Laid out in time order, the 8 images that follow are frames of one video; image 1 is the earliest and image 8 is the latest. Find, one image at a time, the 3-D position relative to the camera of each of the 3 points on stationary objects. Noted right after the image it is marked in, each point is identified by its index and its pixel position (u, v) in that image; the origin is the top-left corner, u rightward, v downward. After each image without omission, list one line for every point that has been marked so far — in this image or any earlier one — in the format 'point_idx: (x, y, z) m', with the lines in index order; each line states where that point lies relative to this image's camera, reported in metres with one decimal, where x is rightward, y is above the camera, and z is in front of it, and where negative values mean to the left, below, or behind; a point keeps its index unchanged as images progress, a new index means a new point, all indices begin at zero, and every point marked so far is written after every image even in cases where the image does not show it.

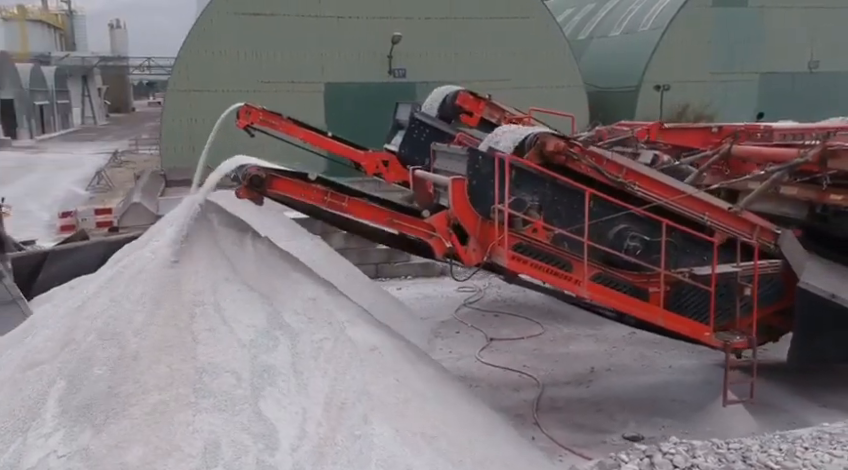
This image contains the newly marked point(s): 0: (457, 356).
0: (+0.4, -1.3, +8.7) m
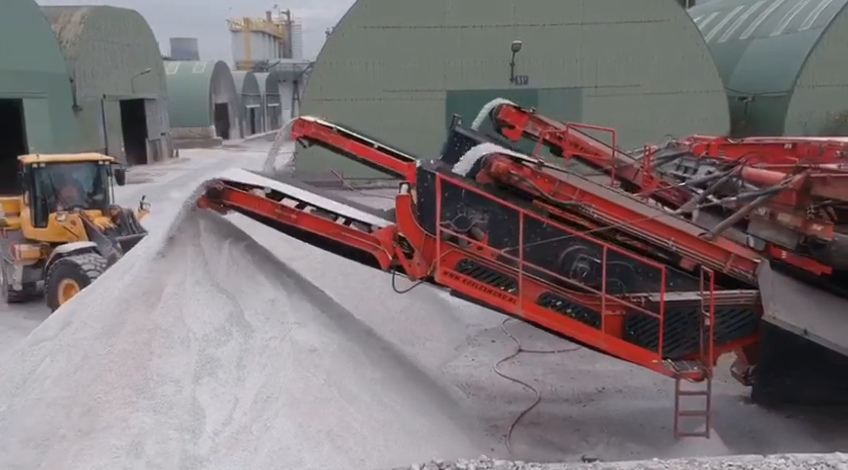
0: (+0.6, -1.5, +8.9) m
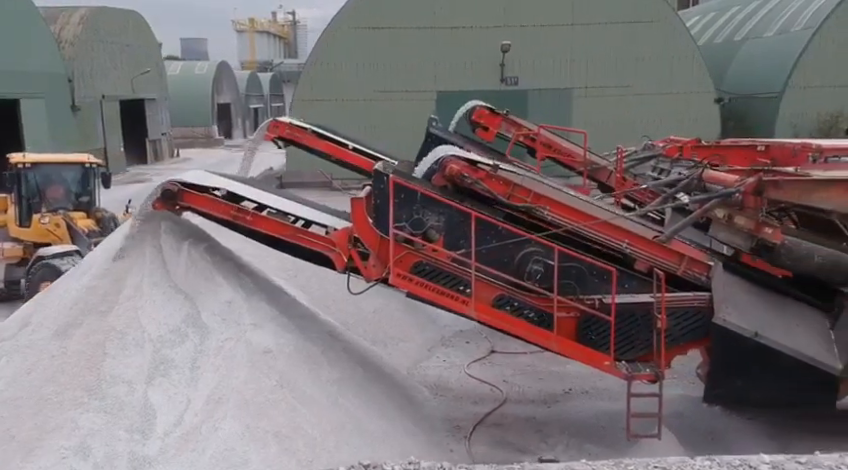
0: (+0.3, -1.5, +8.9) m
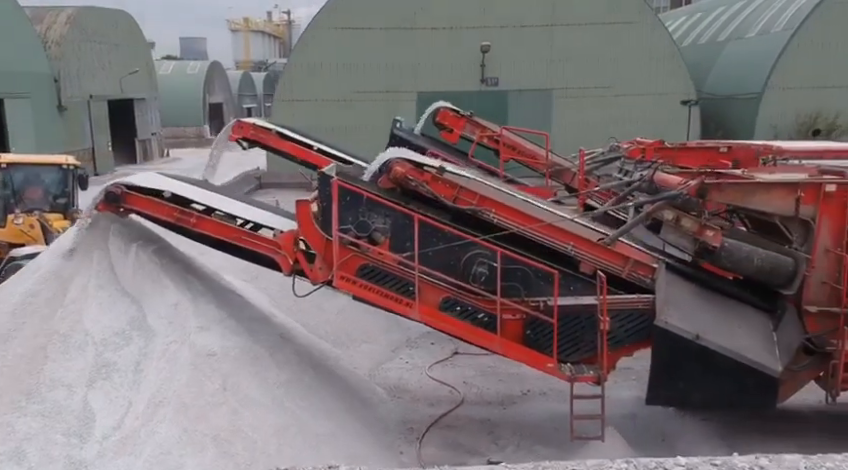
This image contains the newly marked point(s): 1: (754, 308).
0: (-0.2, -1.5, +9.0) m
1: (+2.7, -0.6, +6.2) m
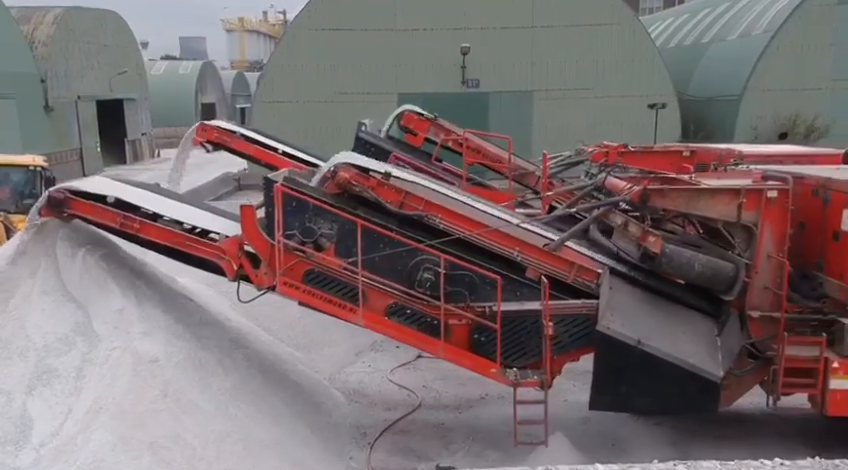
0: (-0.6, -1.6, +9.0) m
1: (+2.2, -0.6, +6.2) m
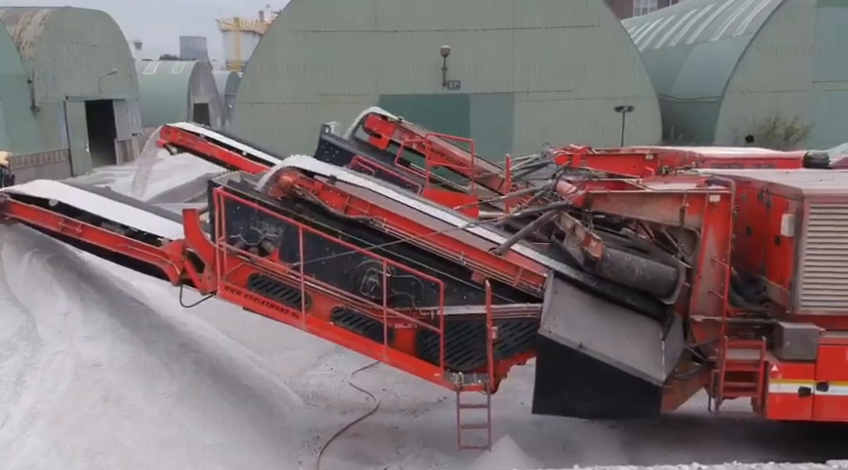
0: (-1.1, -1.6, +8.9) m
1: (+1.8, -0.7, +6.2) m
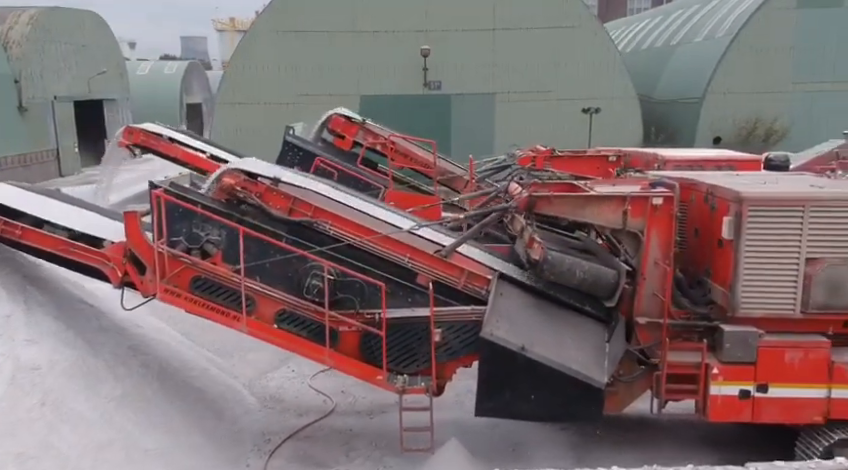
0: (-1.6, -1.6, +8.9) m
1: (+1.3, -0.7, +6.2) m
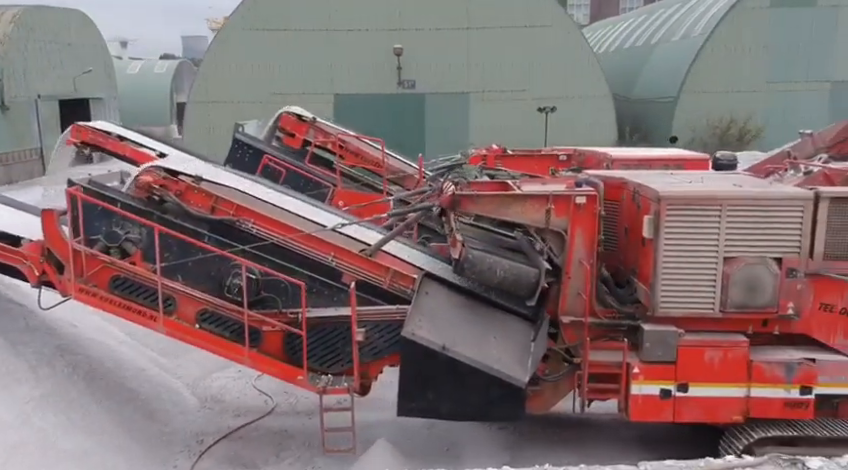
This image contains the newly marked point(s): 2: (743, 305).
0: (-2.2, -1.6, +8.9) m
1: (+0.7, -0.7, +6.2) m
2: (+2.3, -0.5, +5.5) m
